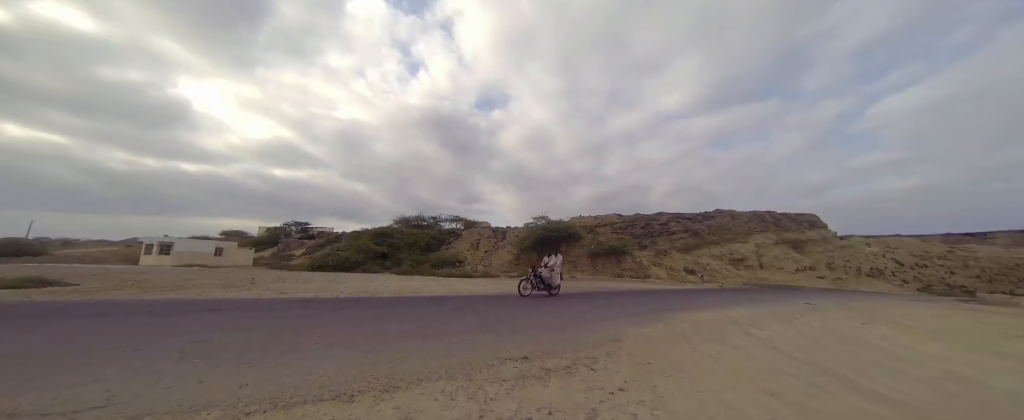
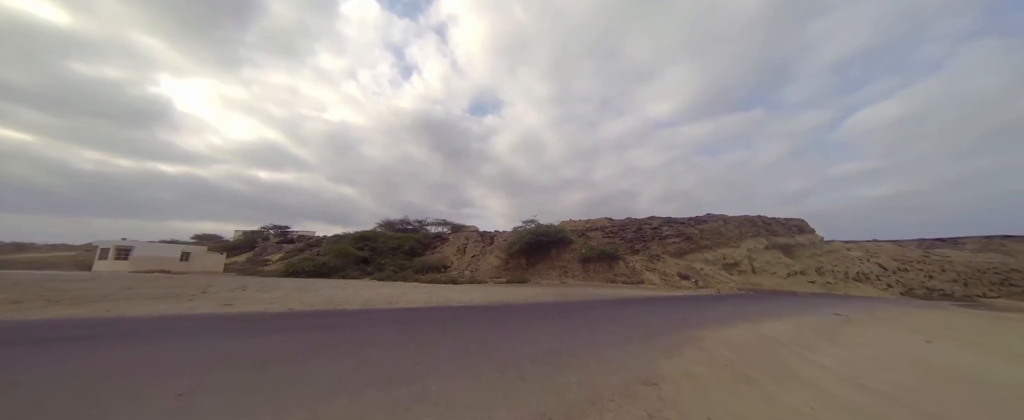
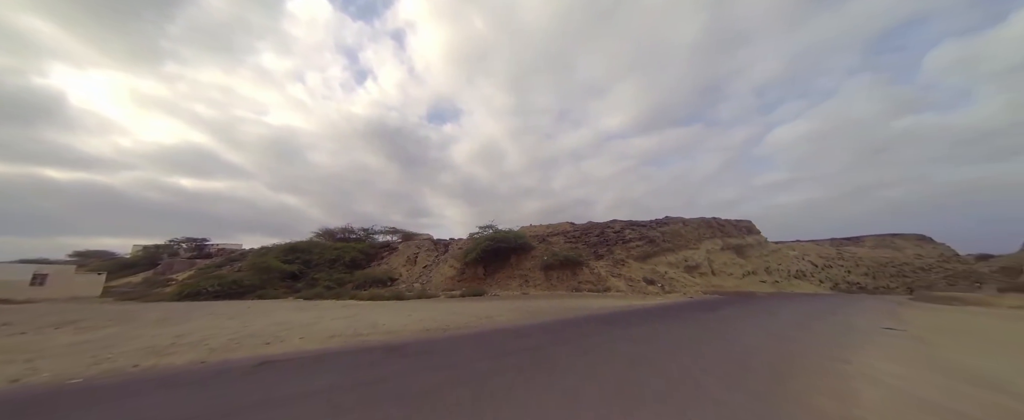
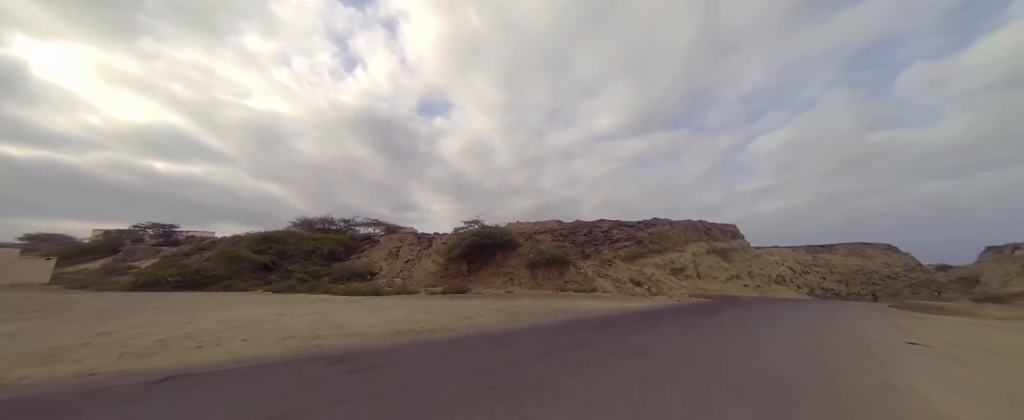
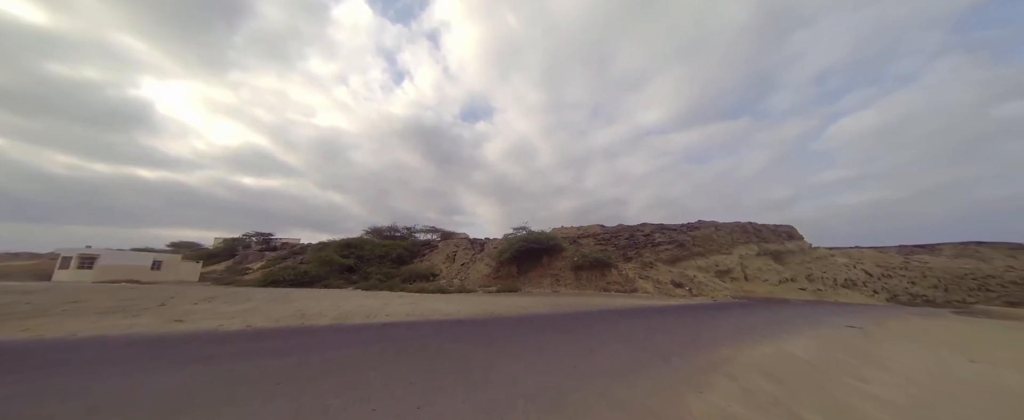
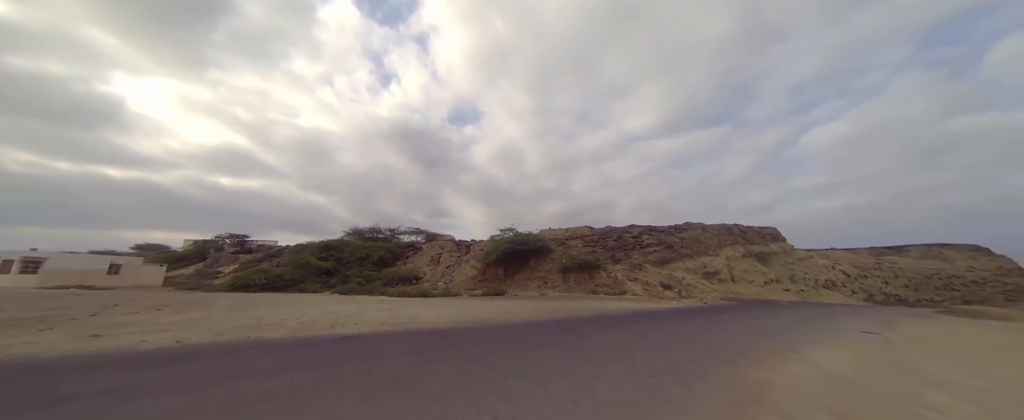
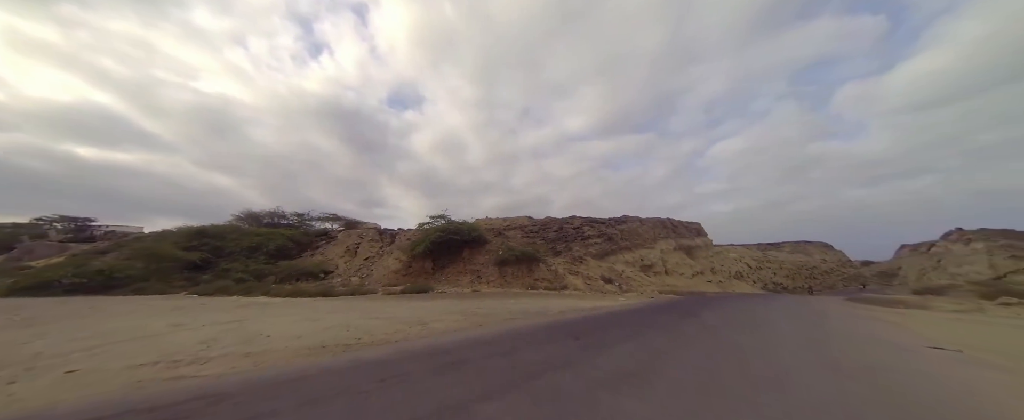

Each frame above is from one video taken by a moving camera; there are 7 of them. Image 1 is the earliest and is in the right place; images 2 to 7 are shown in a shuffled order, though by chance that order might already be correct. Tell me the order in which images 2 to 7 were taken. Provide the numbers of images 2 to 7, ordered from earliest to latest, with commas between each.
2, 5, 6, 3, 4, 7
